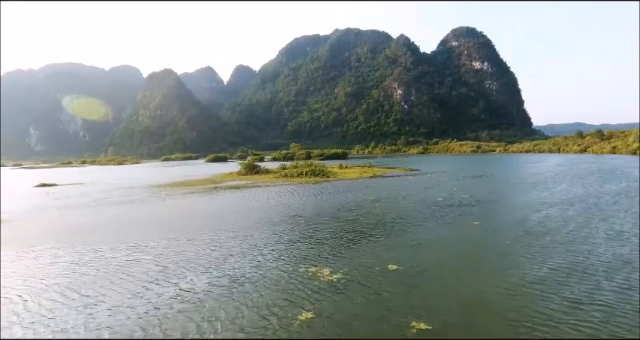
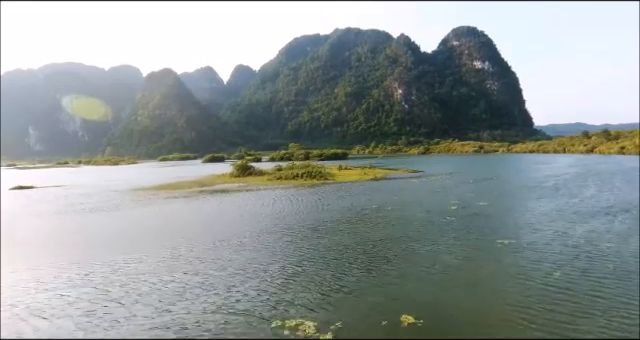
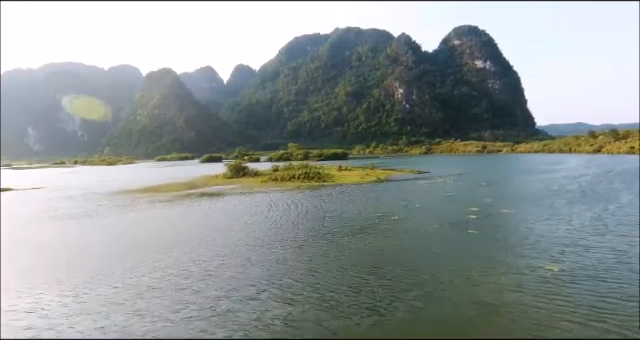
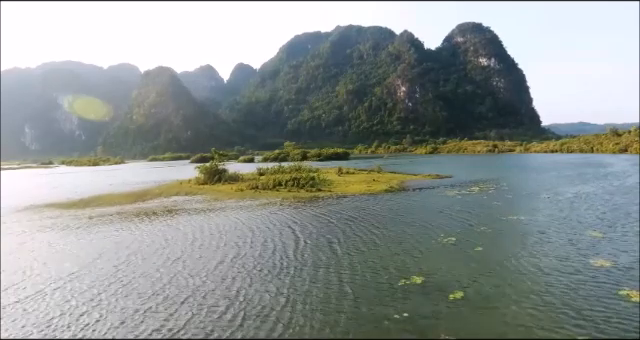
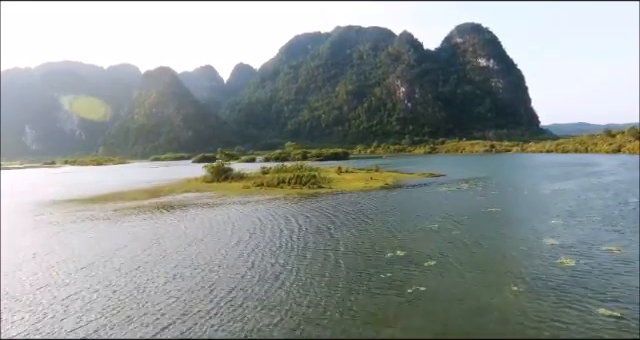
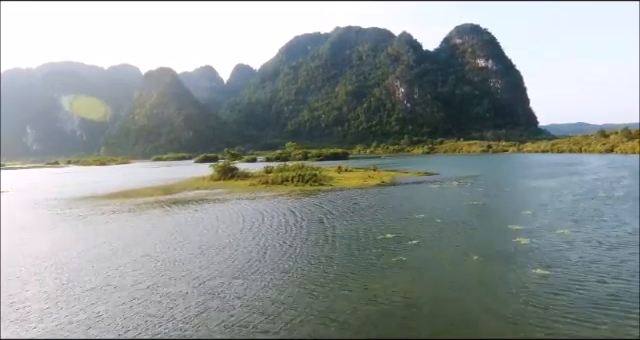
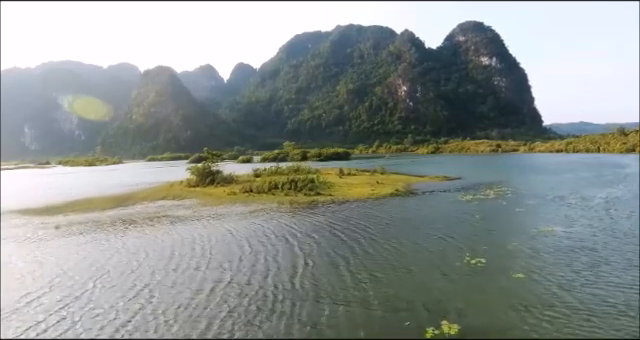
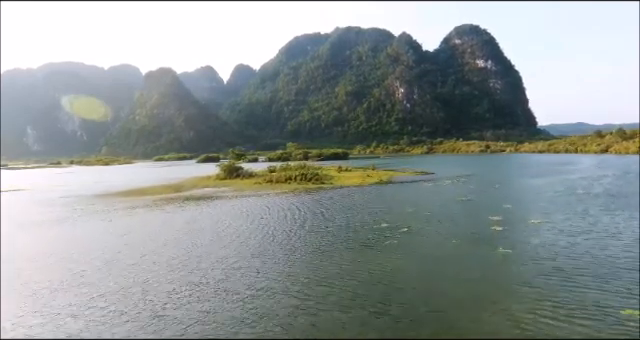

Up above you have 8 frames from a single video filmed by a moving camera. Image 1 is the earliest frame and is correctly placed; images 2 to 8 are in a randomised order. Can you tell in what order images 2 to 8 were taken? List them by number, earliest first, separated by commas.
2, 3, 8, 6, 5, 4, 7
